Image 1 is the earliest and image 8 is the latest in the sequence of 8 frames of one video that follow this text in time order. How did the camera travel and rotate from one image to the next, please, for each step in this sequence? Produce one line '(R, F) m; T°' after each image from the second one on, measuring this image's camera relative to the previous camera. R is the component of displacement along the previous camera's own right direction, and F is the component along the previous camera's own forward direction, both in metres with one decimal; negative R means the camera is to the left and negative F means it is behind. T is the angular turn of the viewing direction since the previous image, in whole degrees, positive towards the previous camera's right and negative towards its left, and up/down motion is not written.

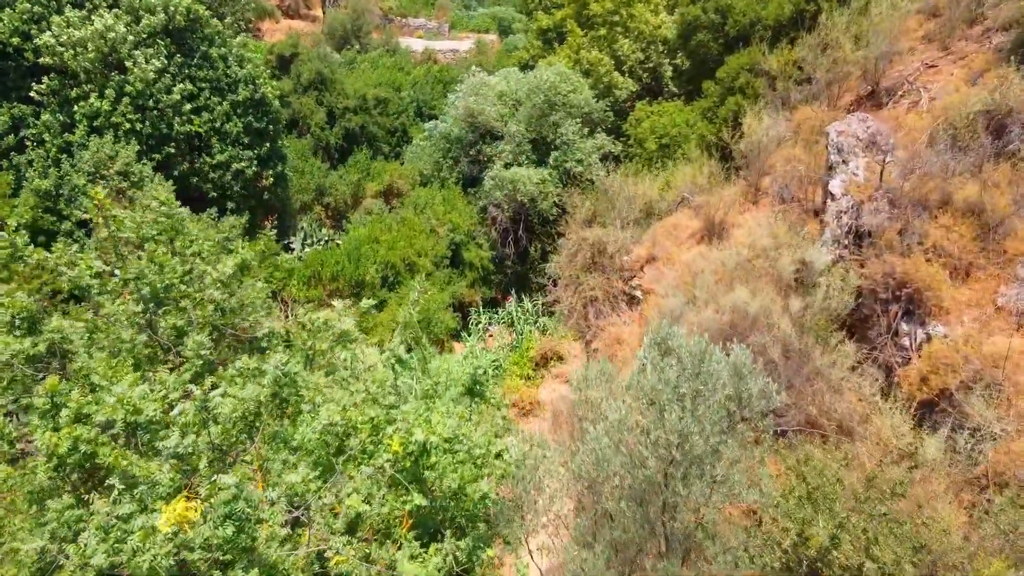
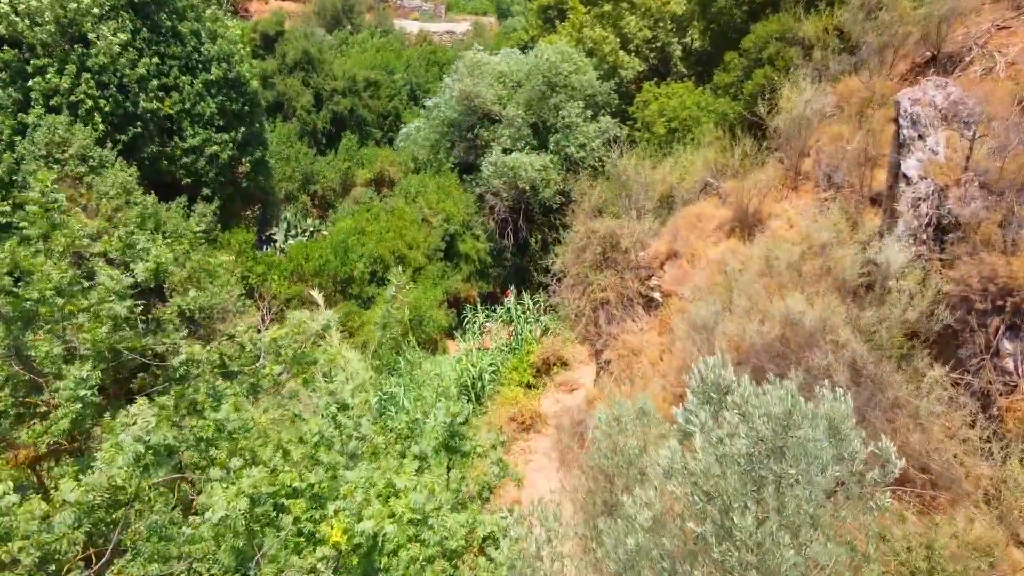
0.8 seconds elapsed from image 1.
(0.0, +1.1) m; 0°
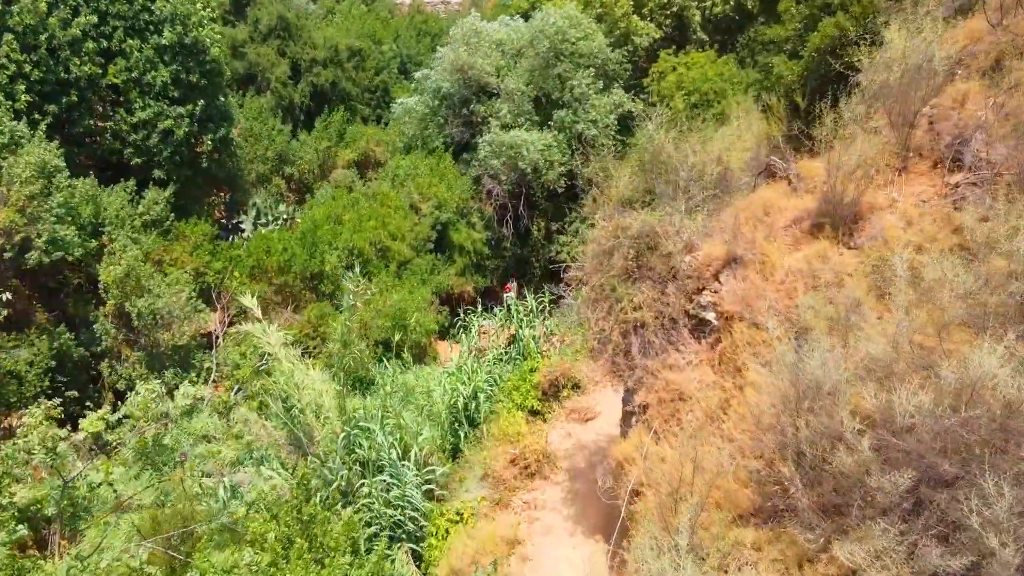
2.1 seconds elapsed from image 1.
(0.0, +1.8) m; 0°
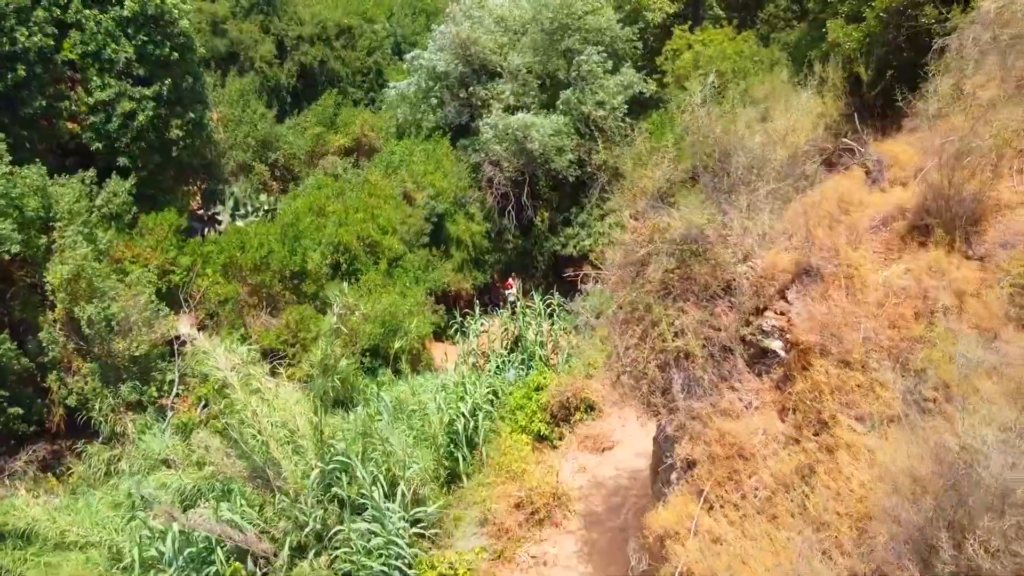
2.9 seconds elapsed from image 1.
(0.0, +1.1) m; 0°
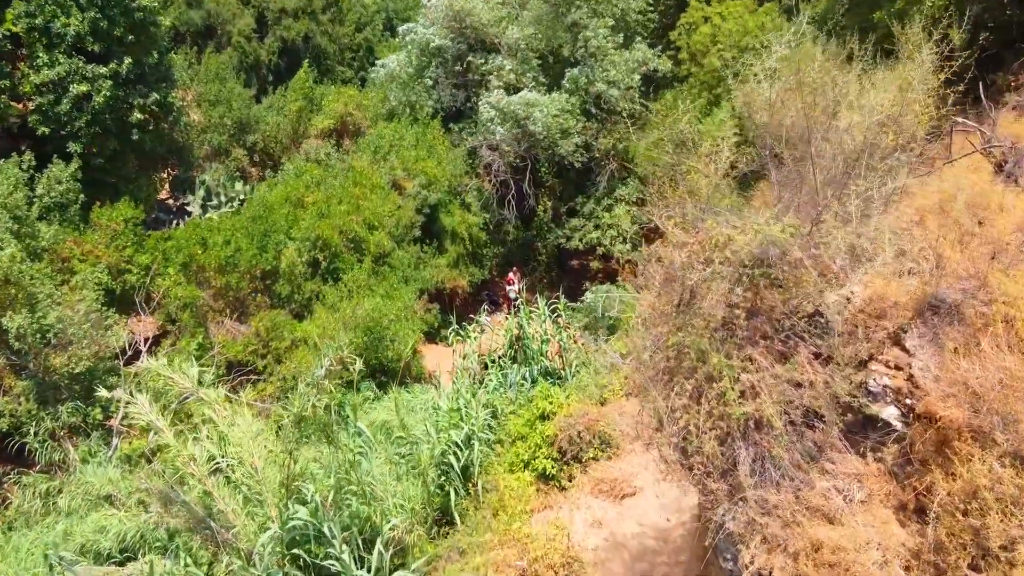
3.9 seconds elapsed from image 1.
(0.0, +1.1) m; 0°
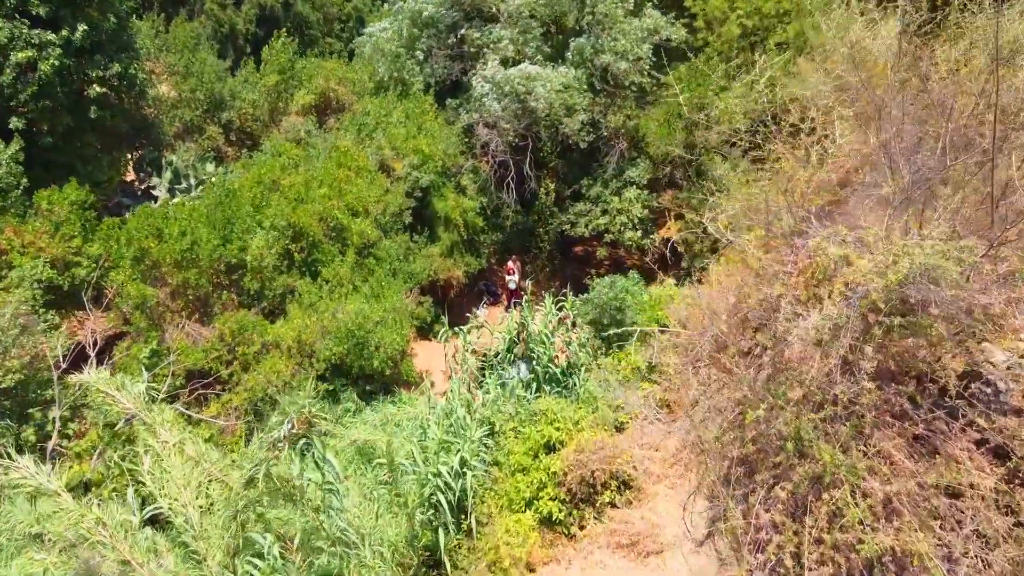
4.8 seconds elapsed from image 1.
(0.0, +1.0) m; 0°
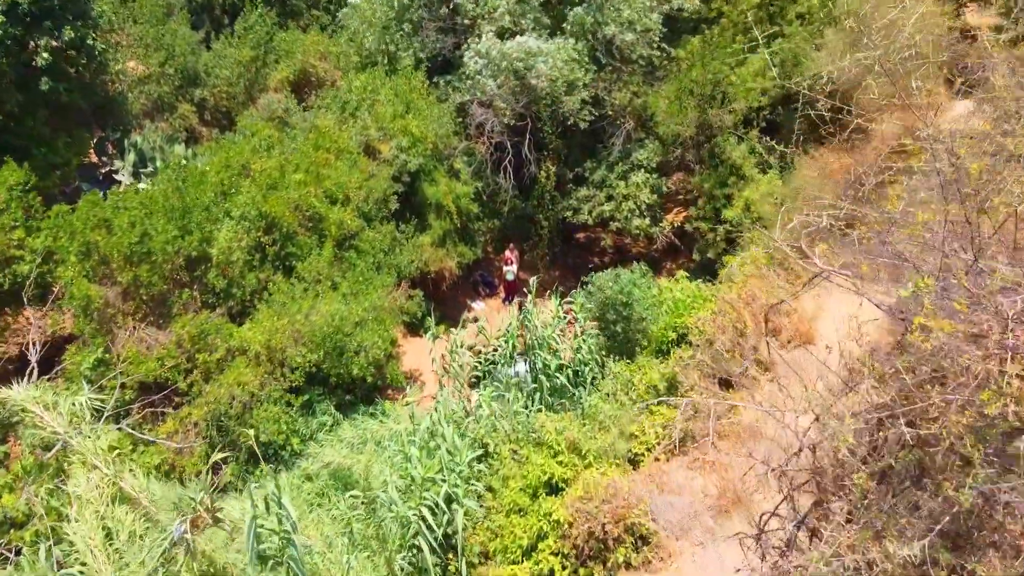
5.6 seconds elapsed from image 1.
(0.0, +0.8) m; 0°
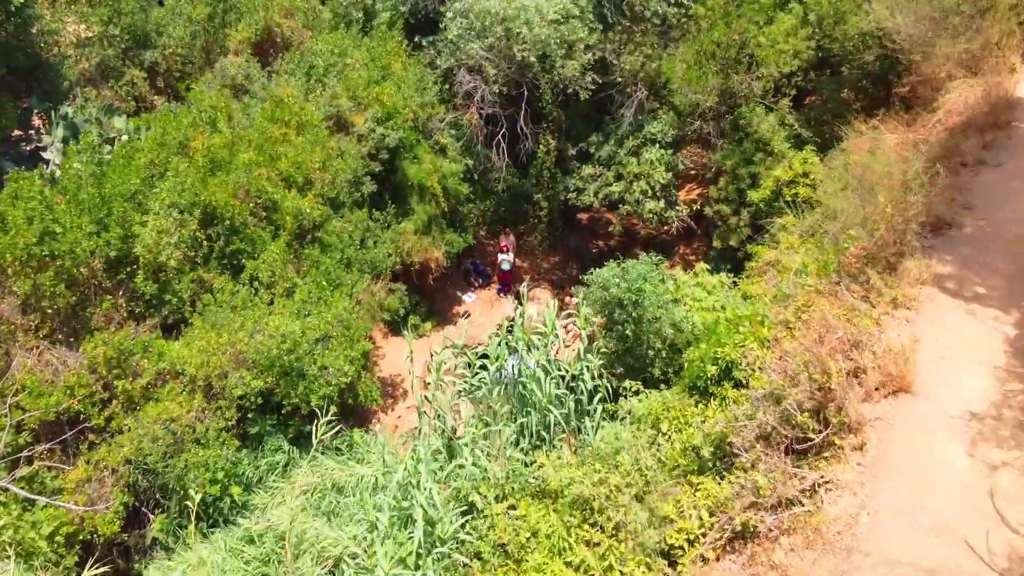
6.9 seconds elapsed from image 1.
(0.0, +1.2) m; 0°
